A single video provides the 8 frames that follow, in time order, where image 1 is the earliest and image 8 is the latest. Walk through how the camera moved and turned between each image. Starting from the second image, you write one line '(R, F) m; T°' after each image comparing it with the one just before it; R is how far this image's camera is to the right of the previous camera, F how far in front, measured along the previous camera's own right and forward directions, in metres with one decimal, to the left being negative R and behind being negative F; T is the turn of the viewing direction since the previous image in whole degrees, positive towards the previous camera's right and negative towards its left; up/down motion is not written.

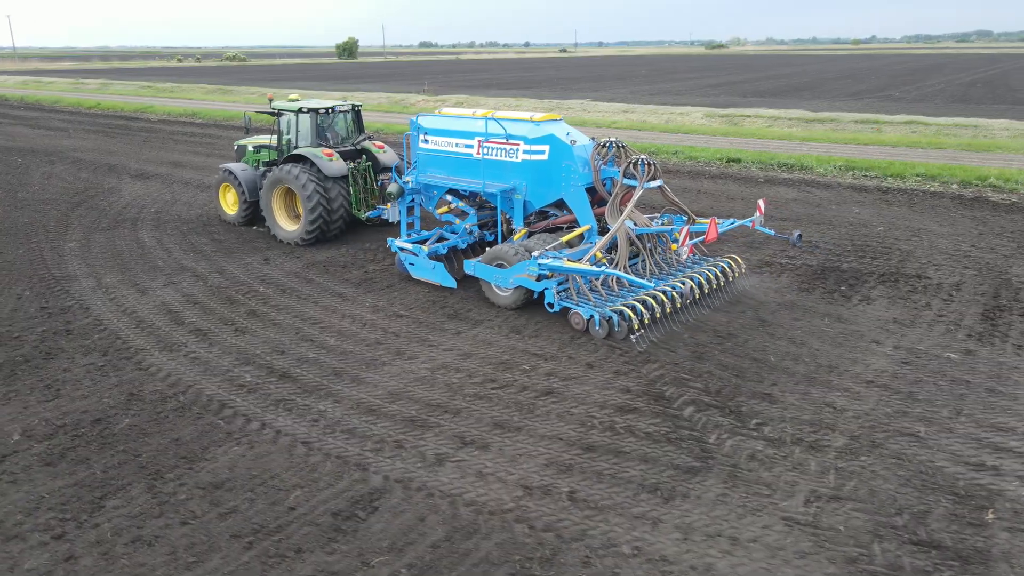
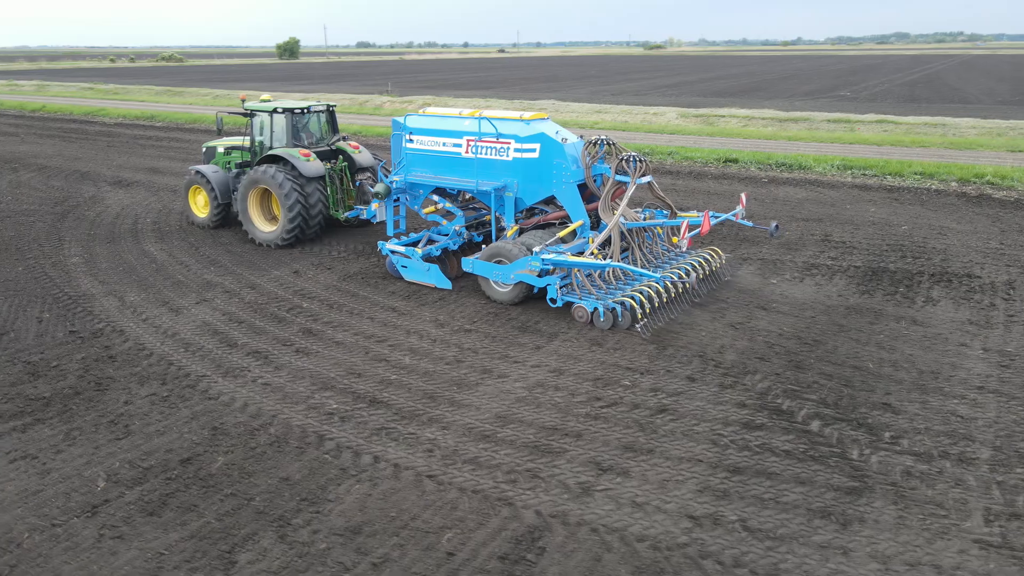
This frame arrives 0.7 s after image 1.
(-1.2, +0.4) m; +4°
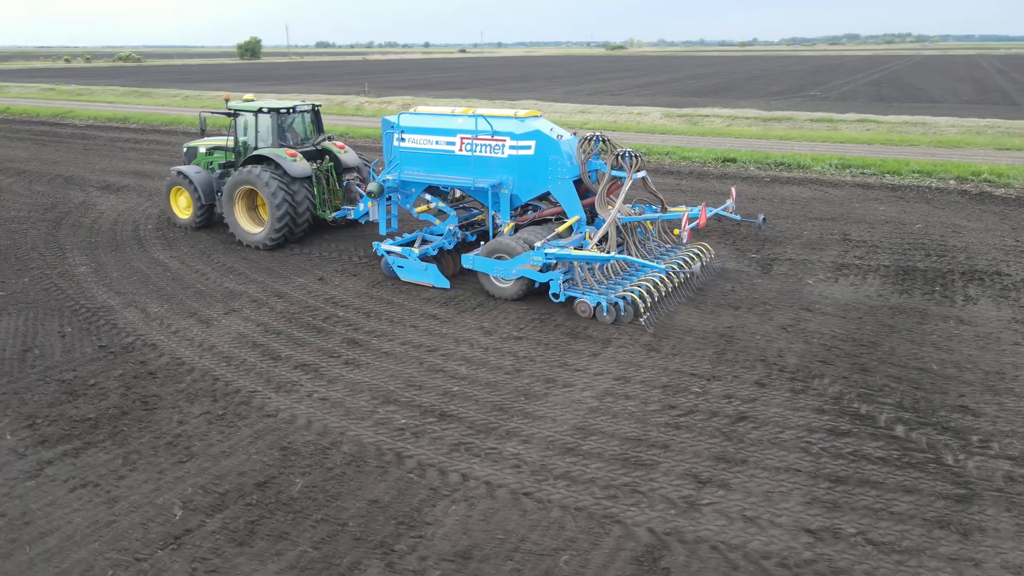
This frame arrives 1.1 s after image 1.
(-0.8, +0.2) m; +3°
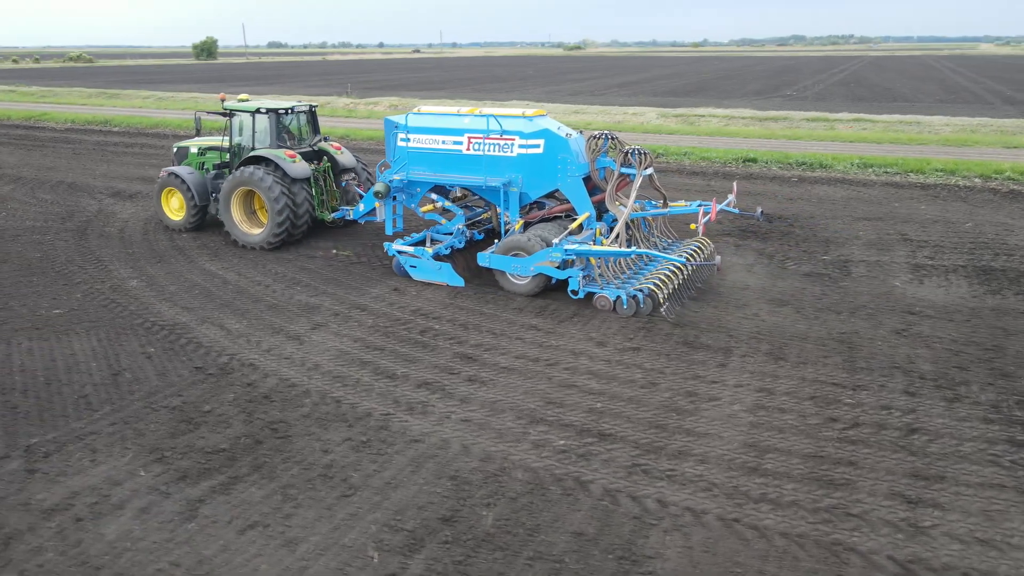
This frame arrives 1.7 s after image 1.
(-1.4, +0.3) m; +3°
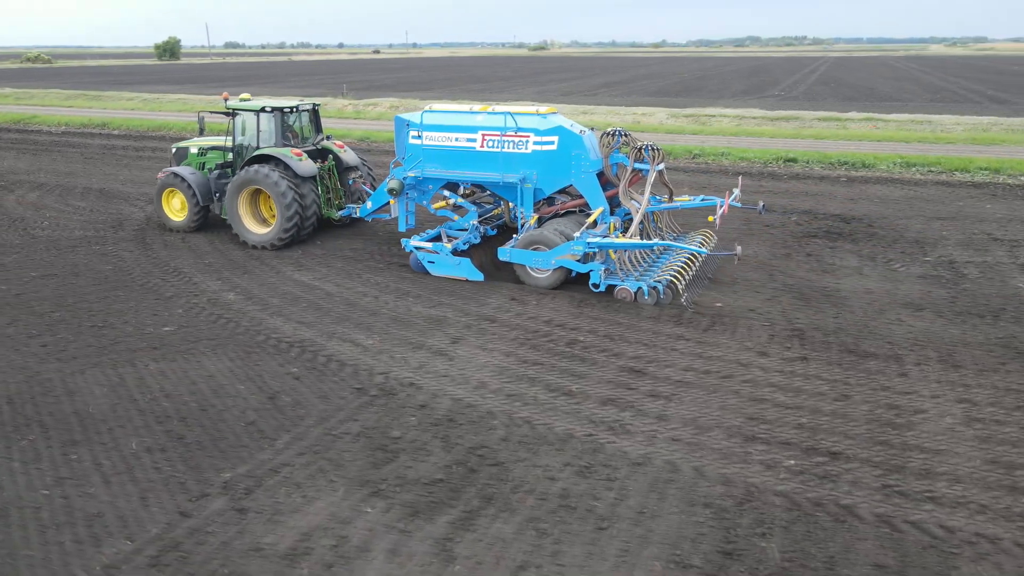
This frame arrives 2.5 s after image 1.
(-1.7, +0.4) m; +2°
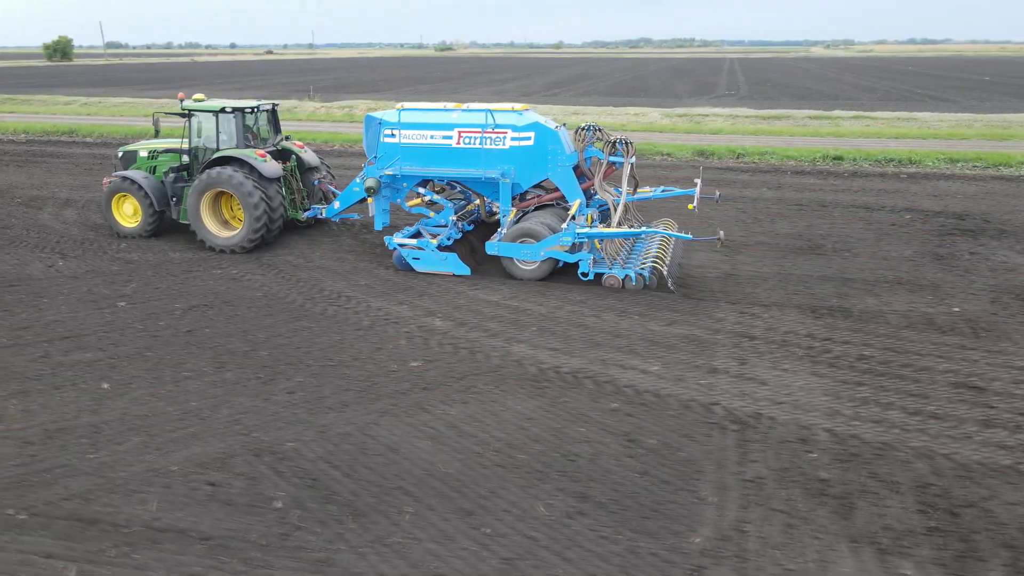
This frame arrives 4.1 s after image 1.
(-3.3, +0.8) m; +6°
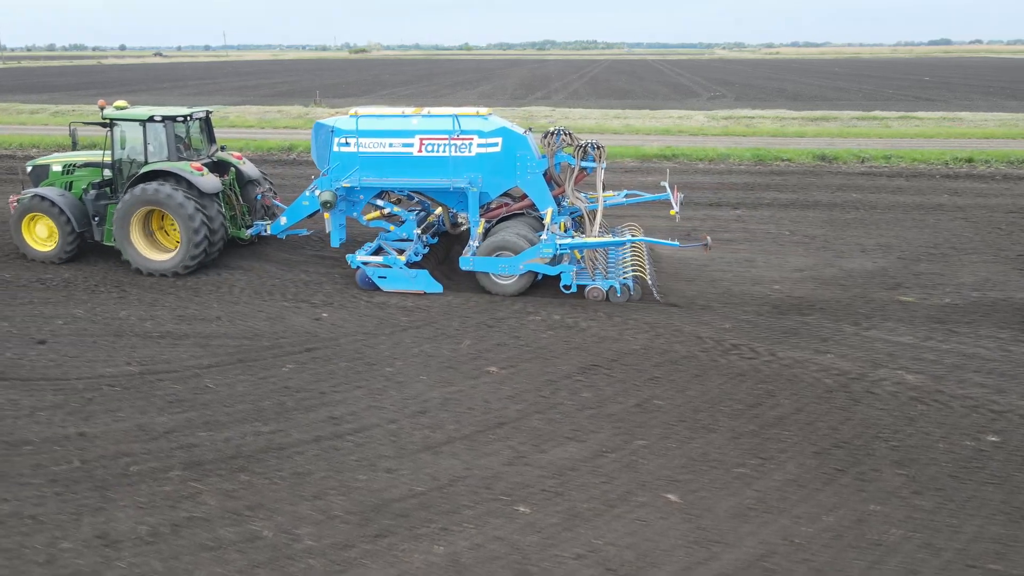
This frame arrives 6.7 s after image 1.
(-4.8, +1.6) m; +5°
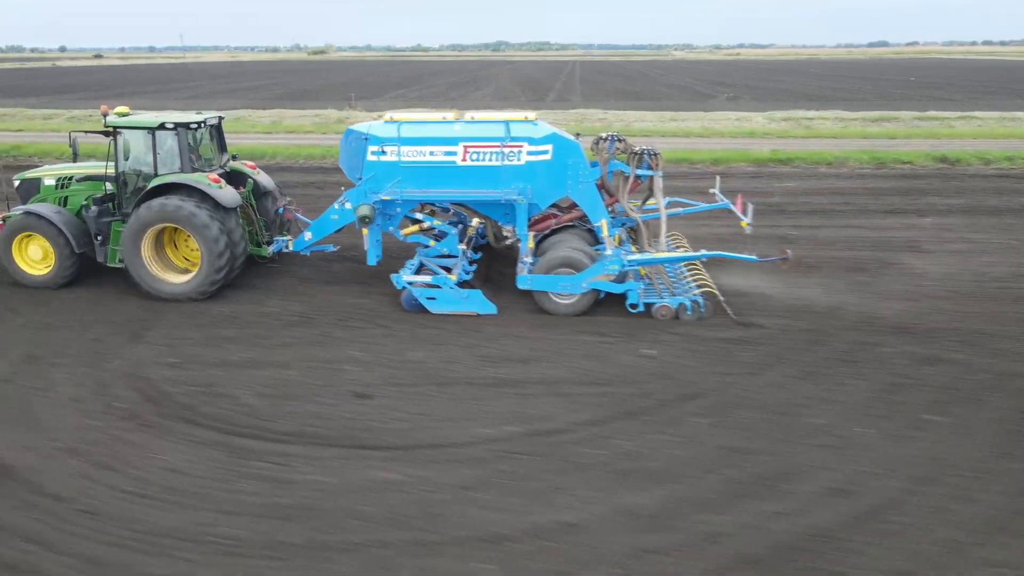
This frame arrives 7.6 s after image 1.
(-3.7, +1.0) m; +3°
